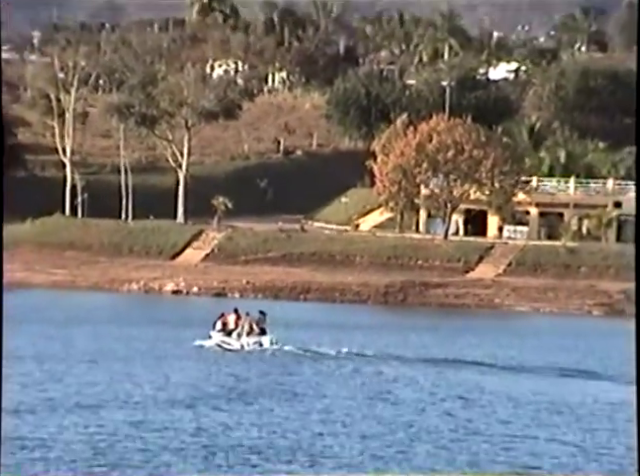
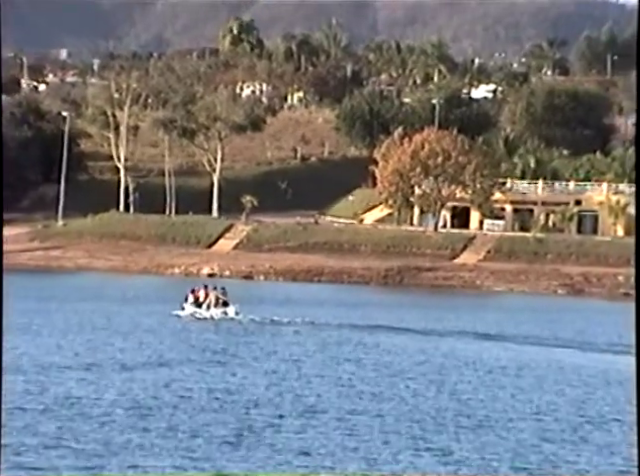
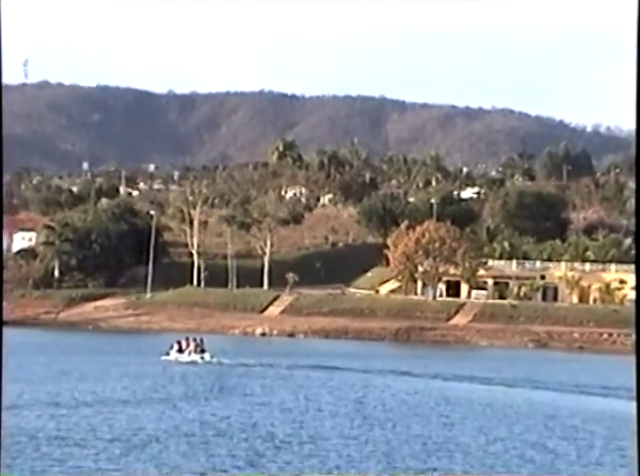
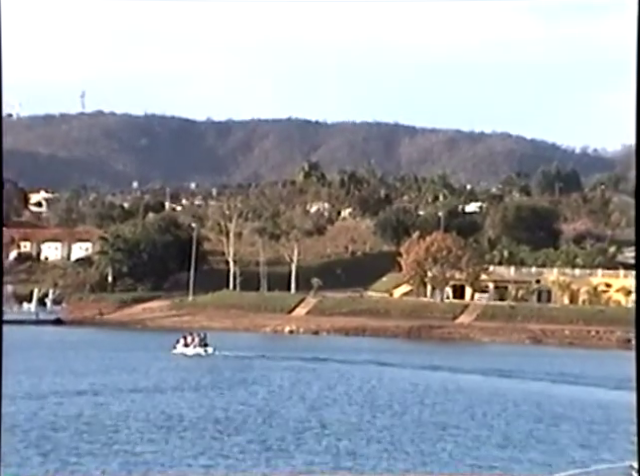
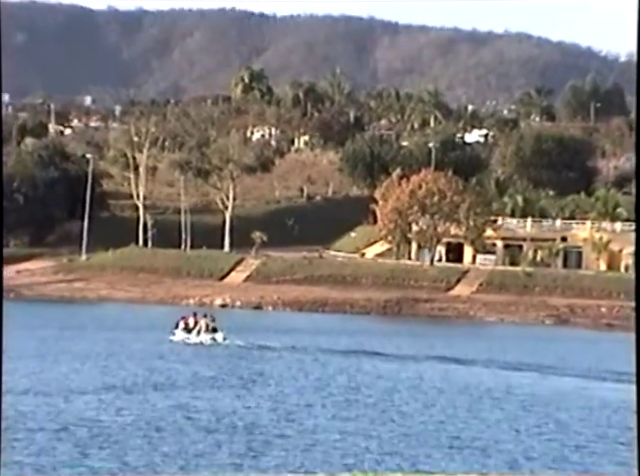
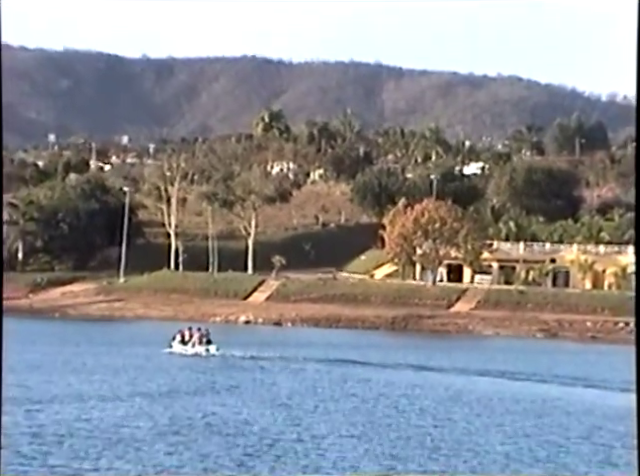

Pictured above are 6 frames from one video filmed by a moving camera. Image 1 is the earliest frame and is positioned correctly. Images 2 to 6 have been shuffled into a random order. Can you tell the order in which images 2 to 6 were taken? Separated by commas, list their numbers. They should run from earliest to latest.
2, 5, 6, 3, 4
